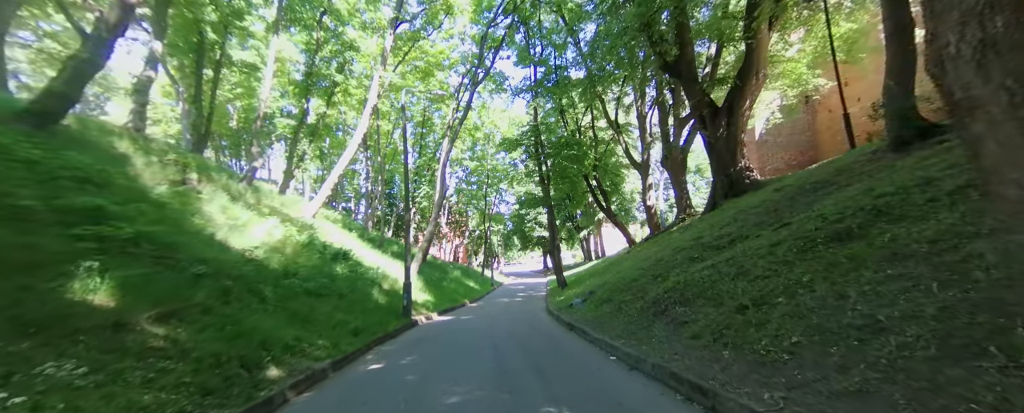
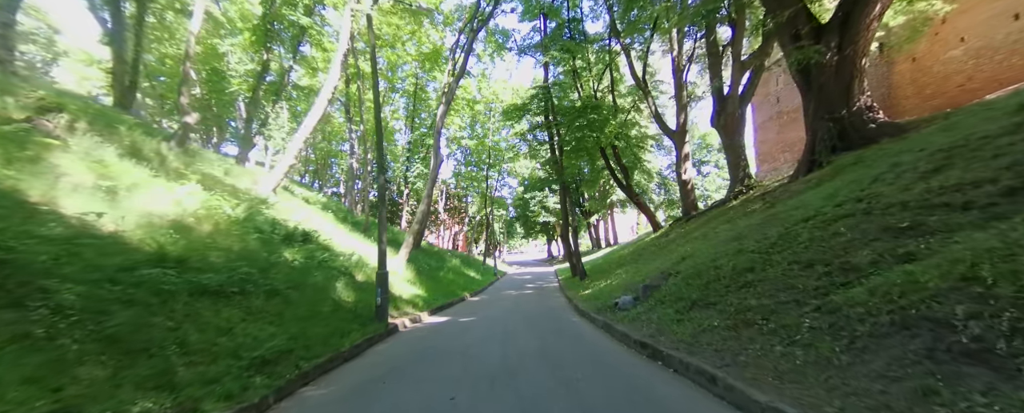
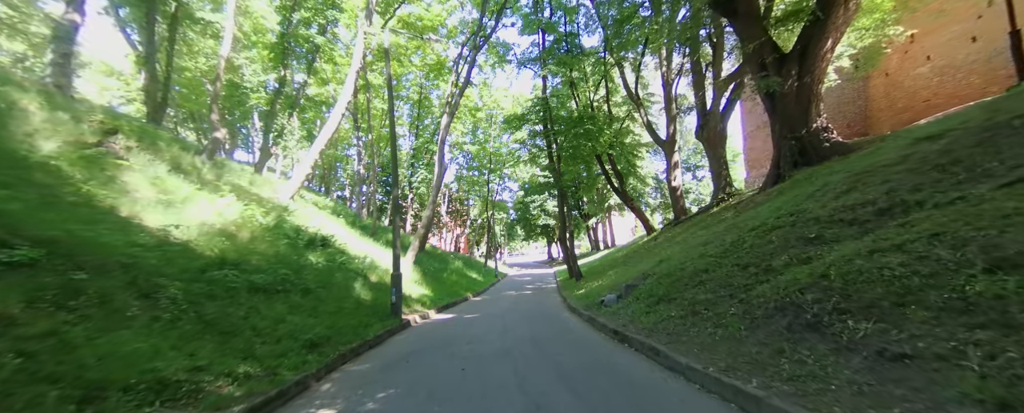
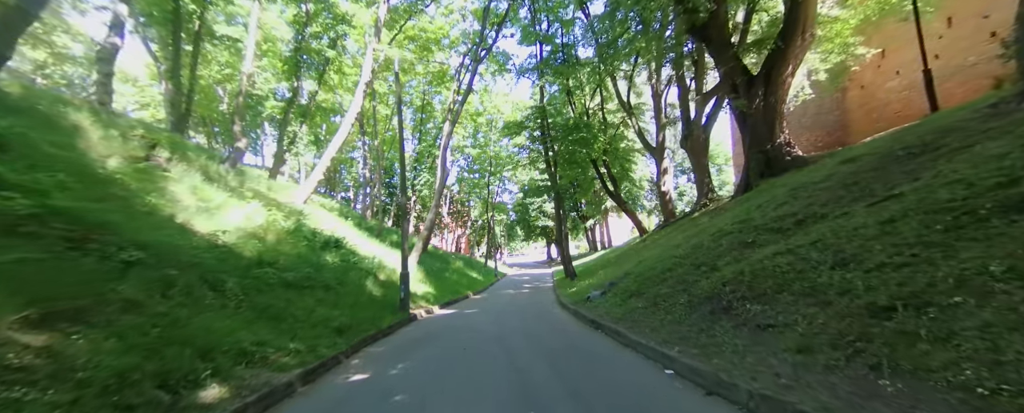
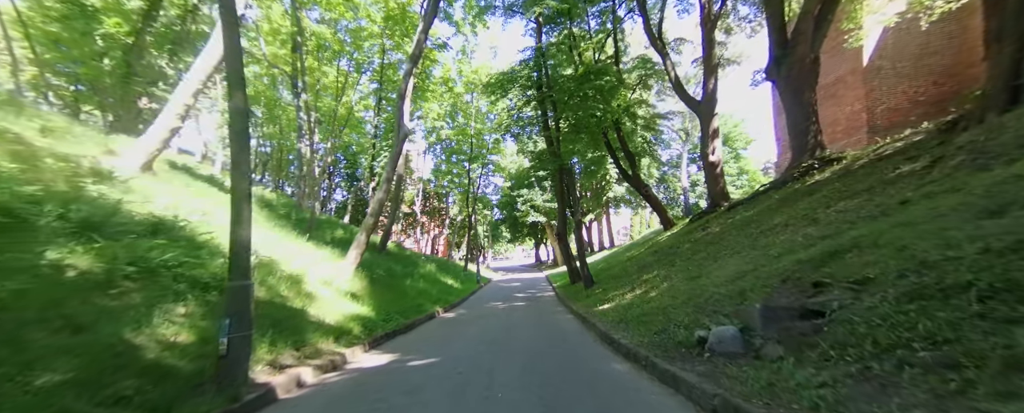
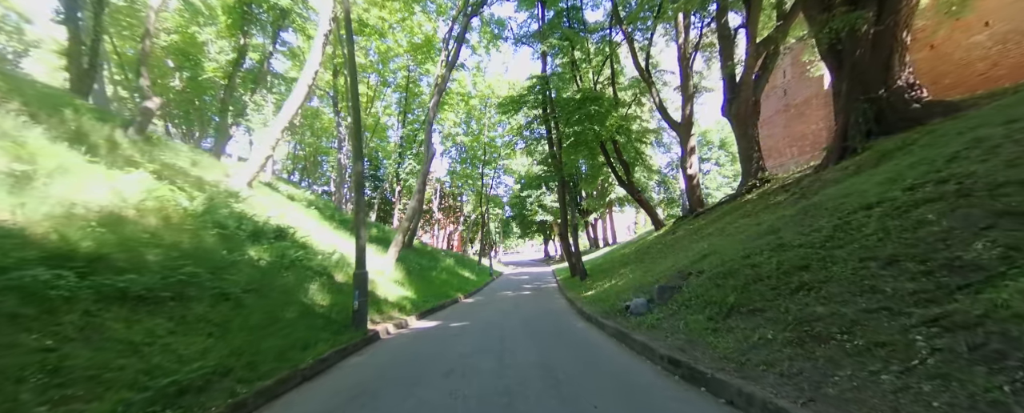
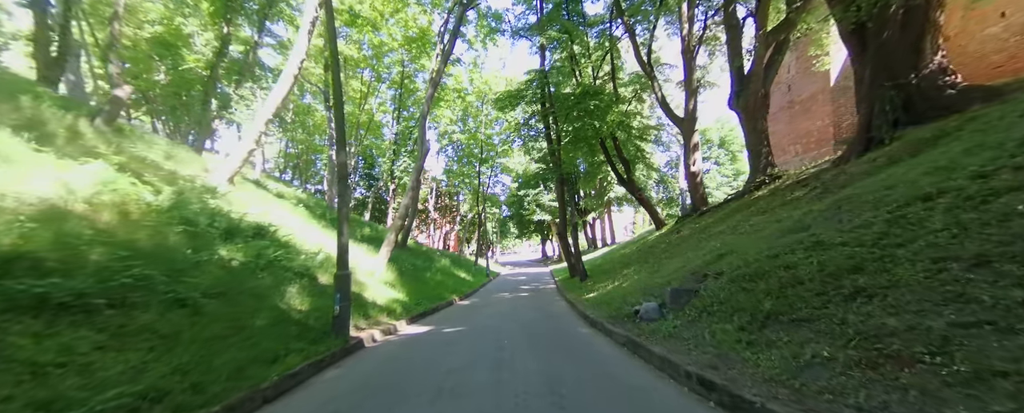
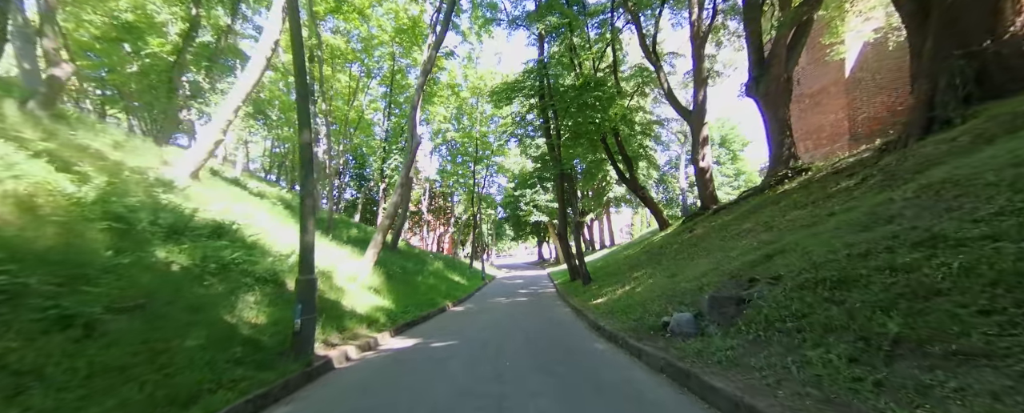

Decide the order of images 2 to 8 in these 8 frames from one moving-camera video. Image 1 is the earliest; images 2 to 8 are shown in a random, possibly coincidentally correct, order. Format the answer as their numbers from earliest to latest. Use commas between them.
4, 3, 2, 6, 7, 8, 5
